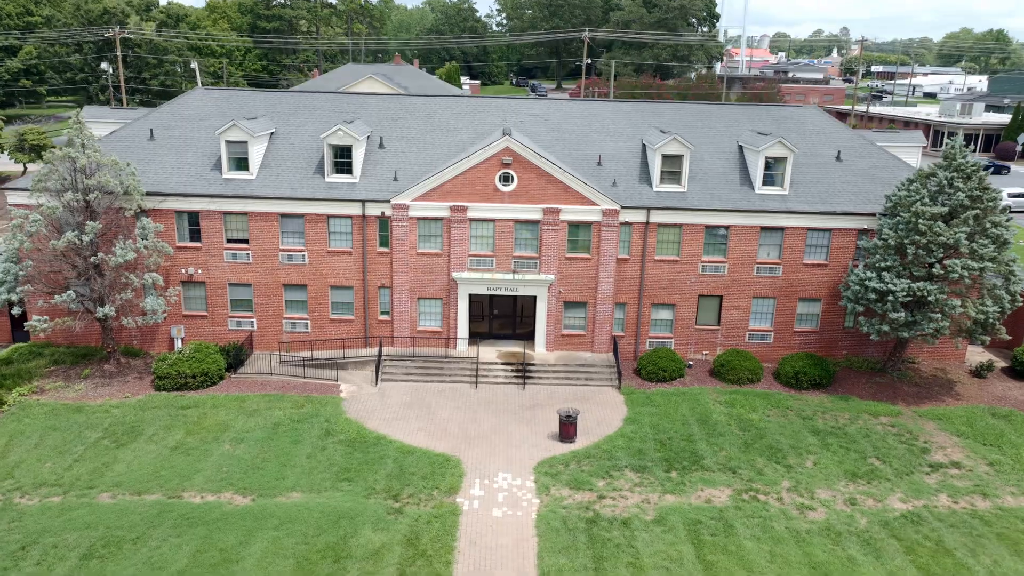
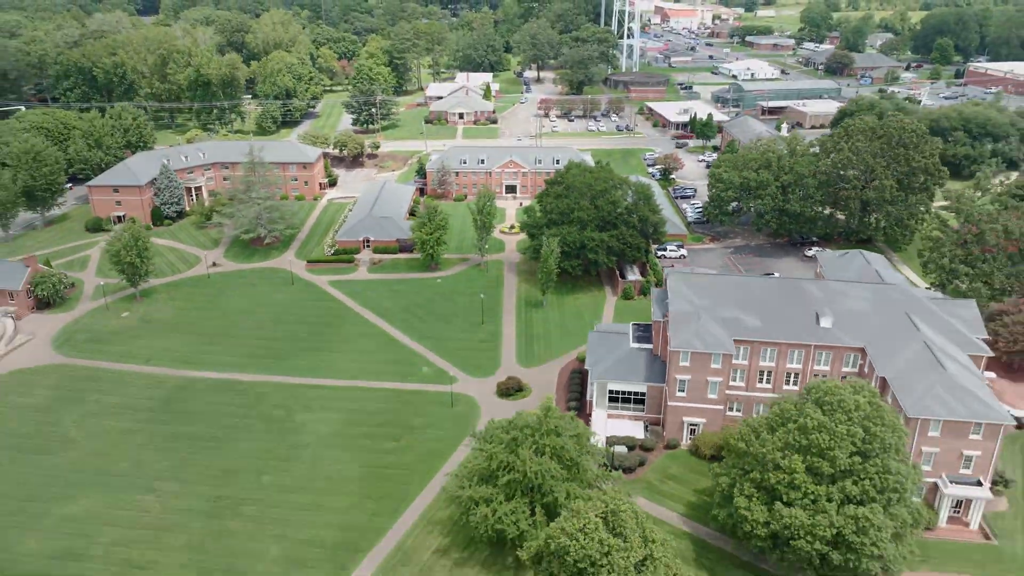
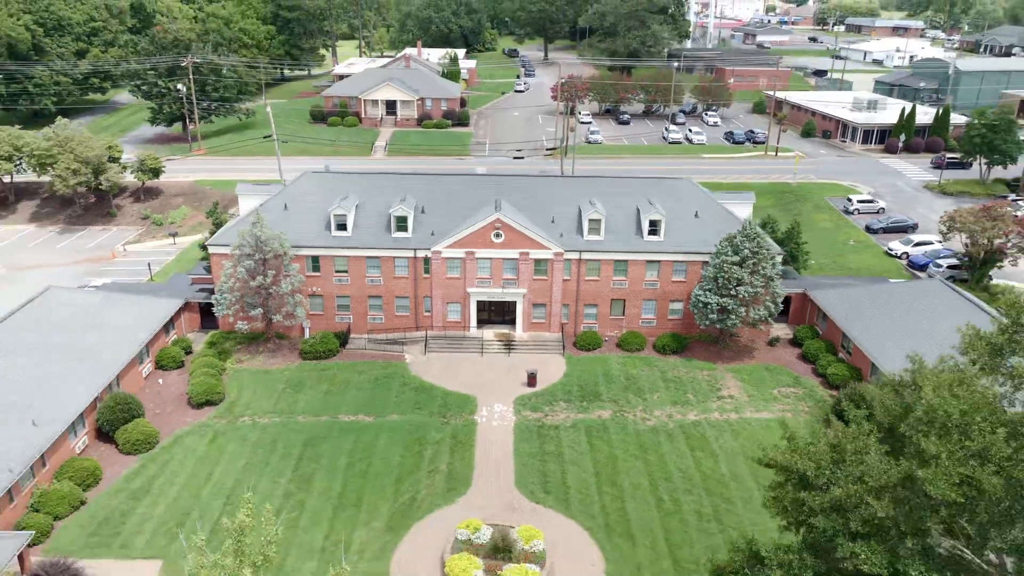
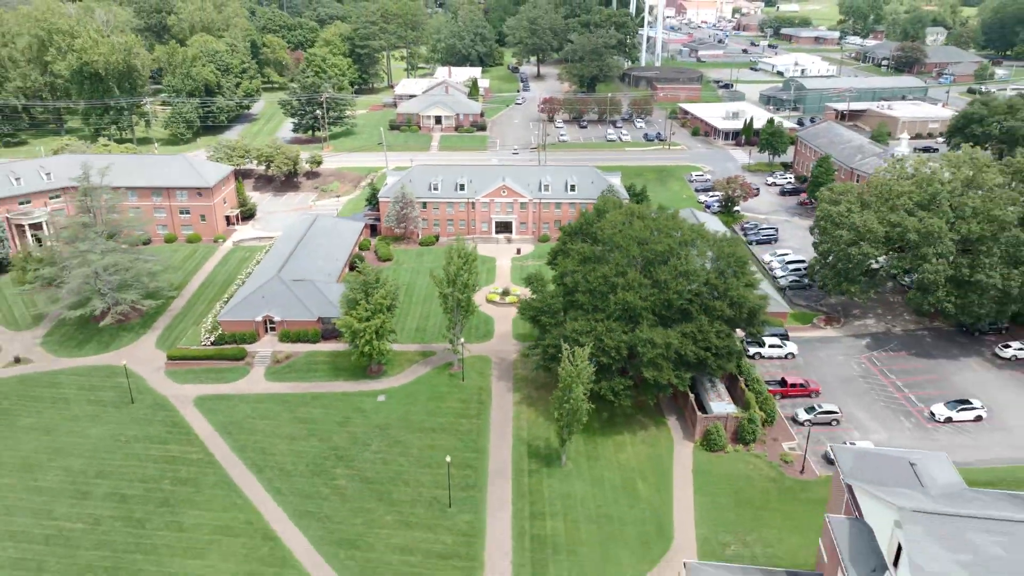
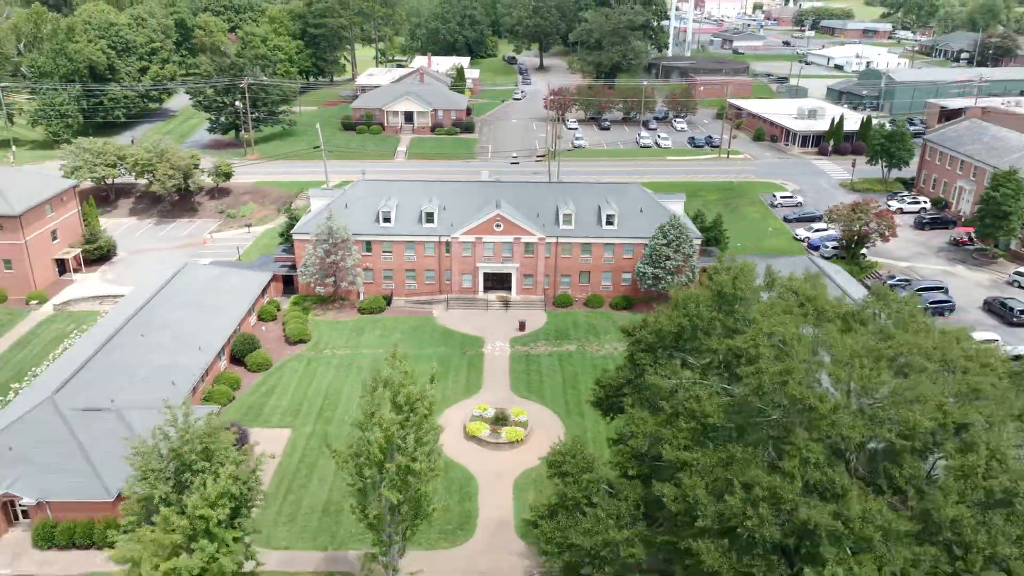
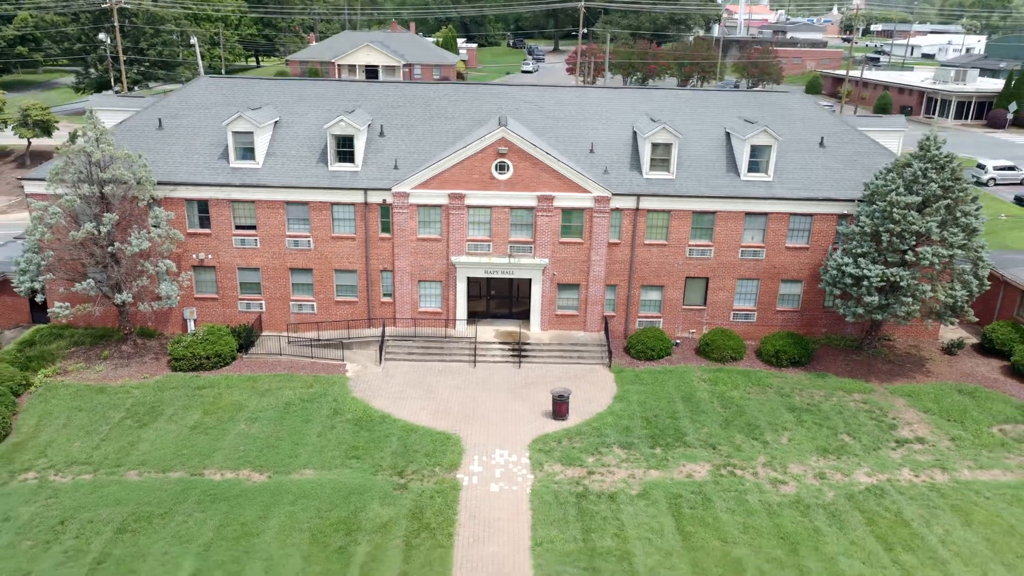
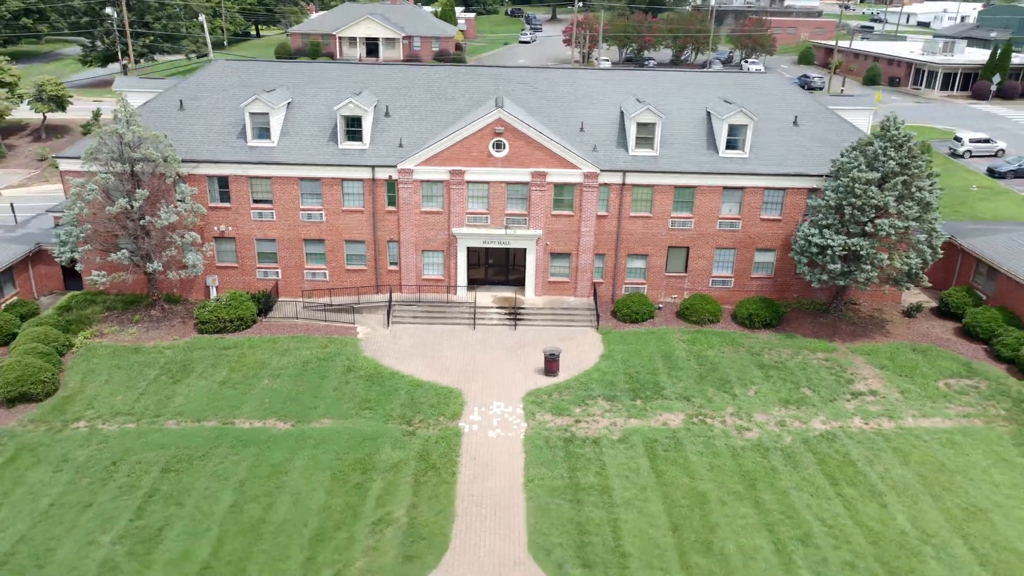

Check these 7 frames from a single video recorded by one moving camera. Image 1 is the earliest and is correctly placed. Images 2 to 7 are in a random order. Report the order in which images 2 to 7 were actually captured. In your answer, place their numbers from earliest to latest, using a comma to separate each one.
6, 7, 3, 5, 4, 2
